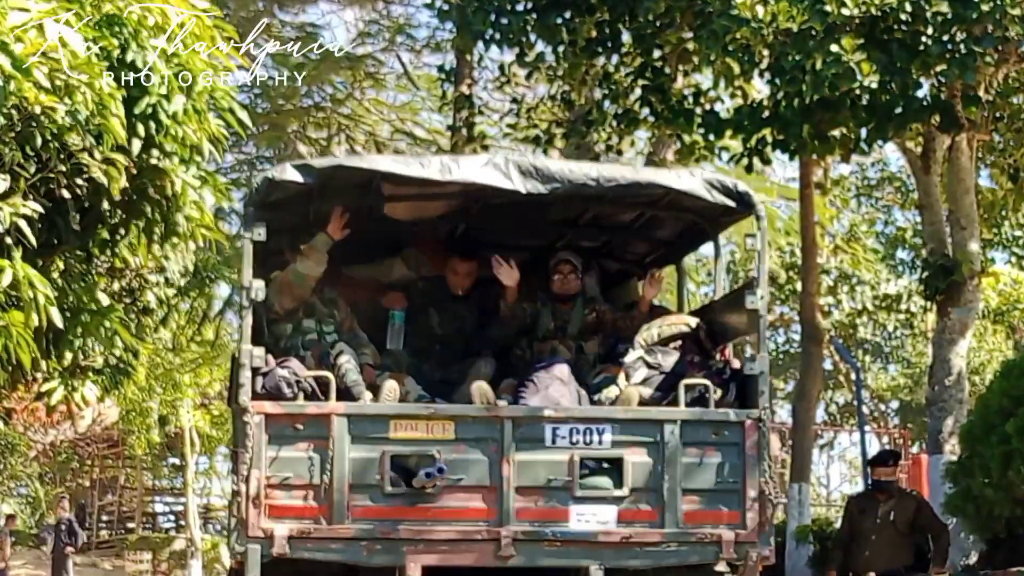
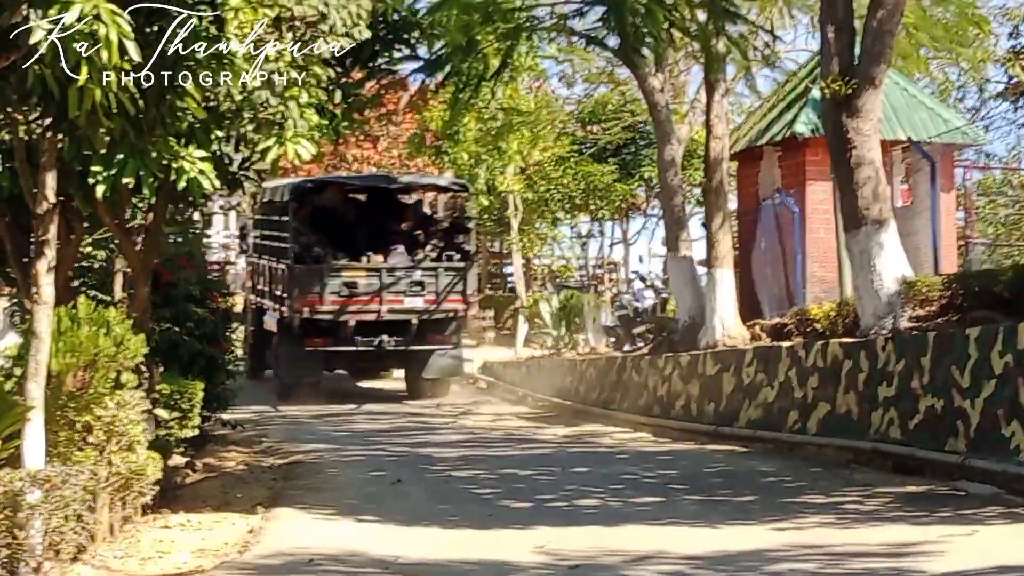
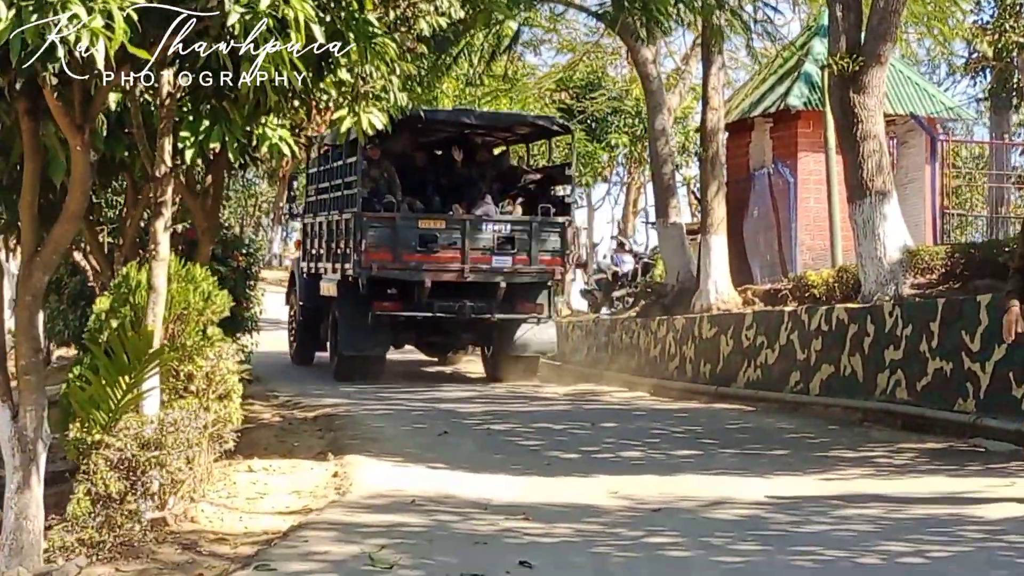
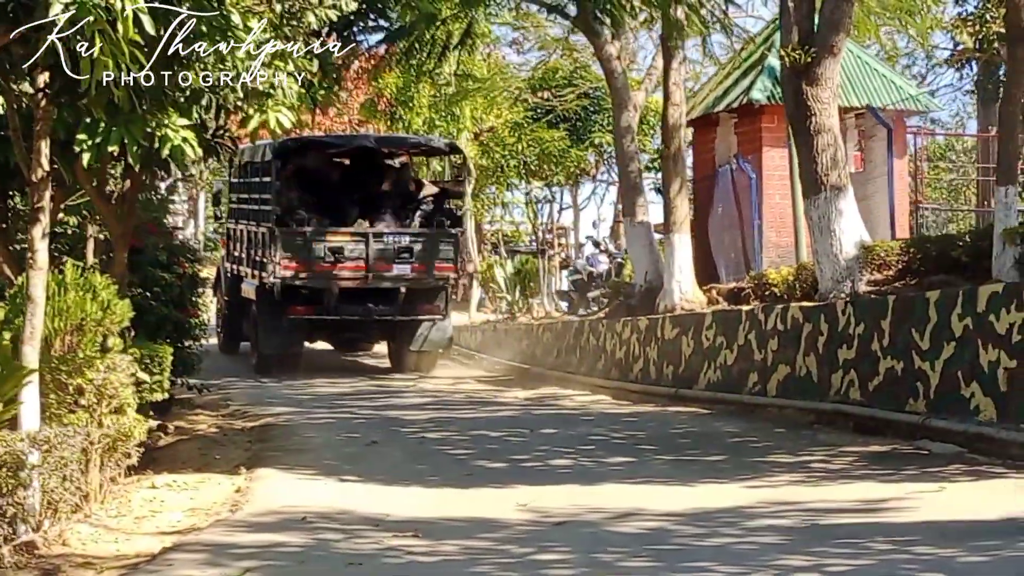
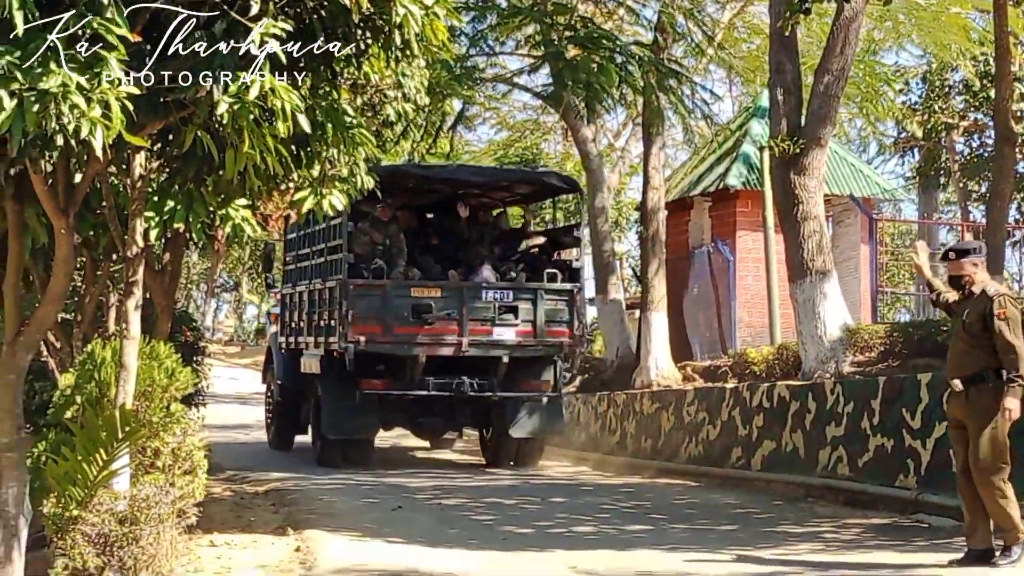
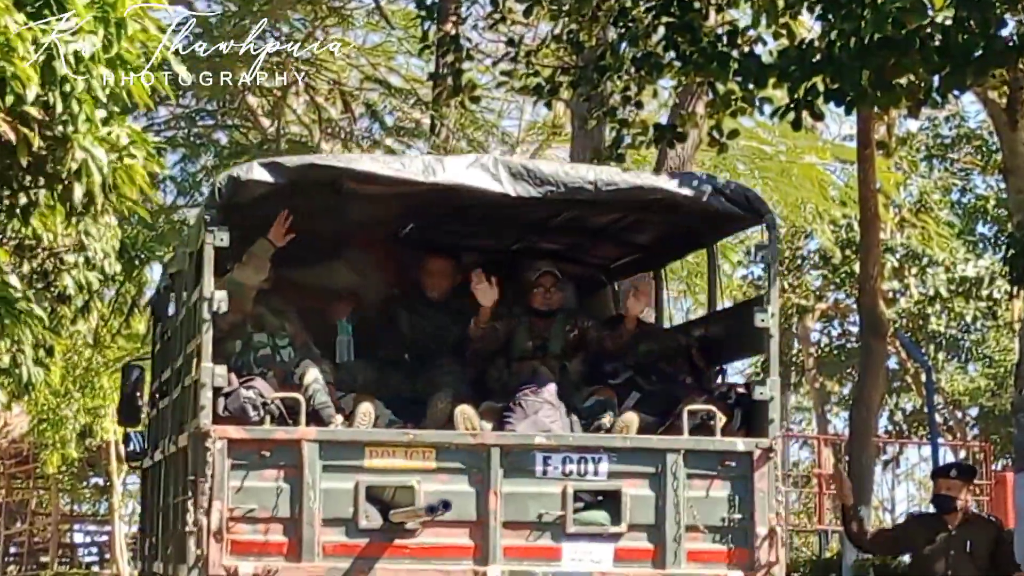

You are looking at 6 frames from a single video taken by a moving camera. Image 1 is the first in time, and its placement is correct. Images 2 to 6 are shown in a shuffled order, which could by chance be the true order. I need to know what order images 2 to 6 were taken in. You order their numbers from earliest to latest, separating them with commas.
6, 5, 3, 4, 2
